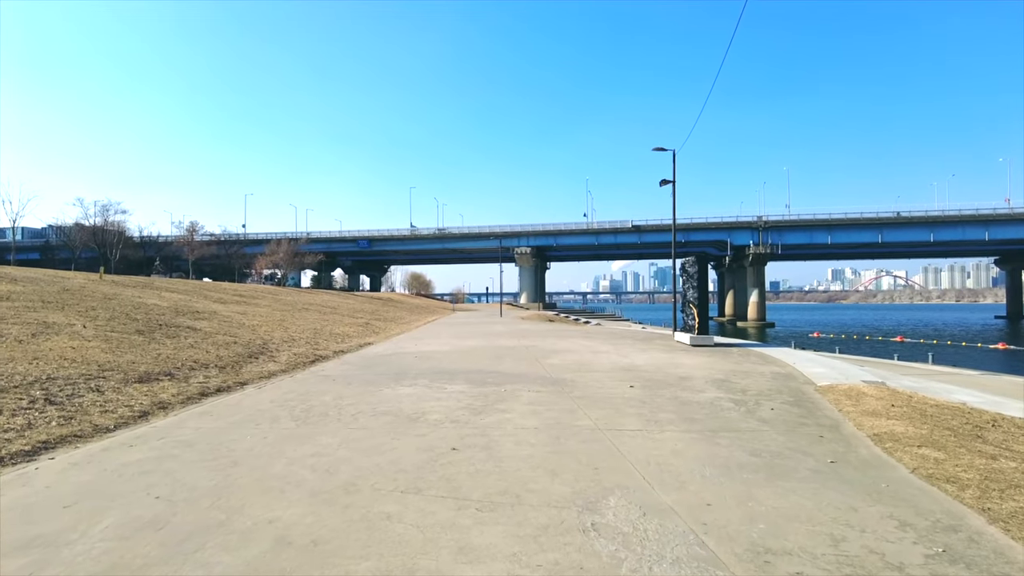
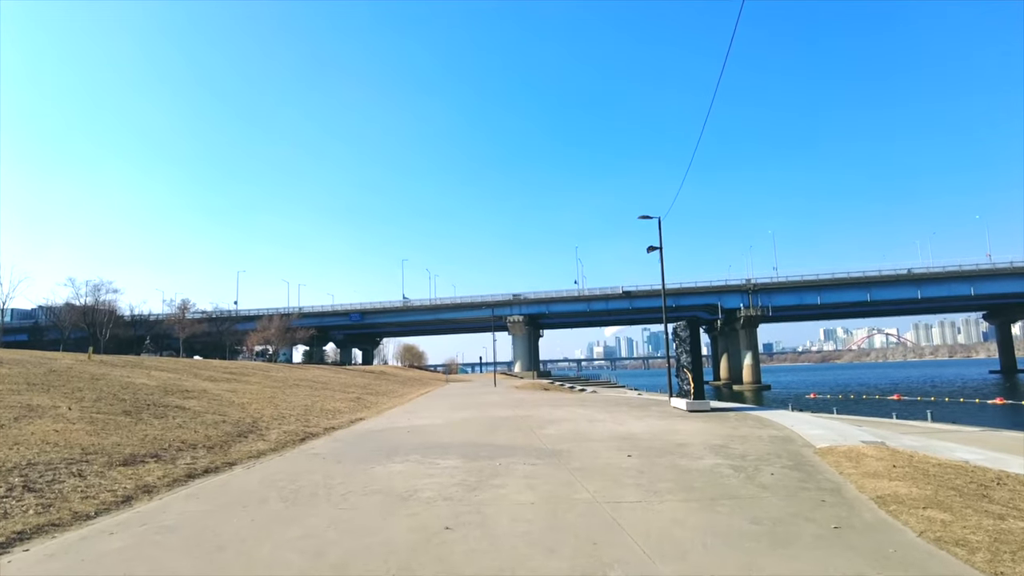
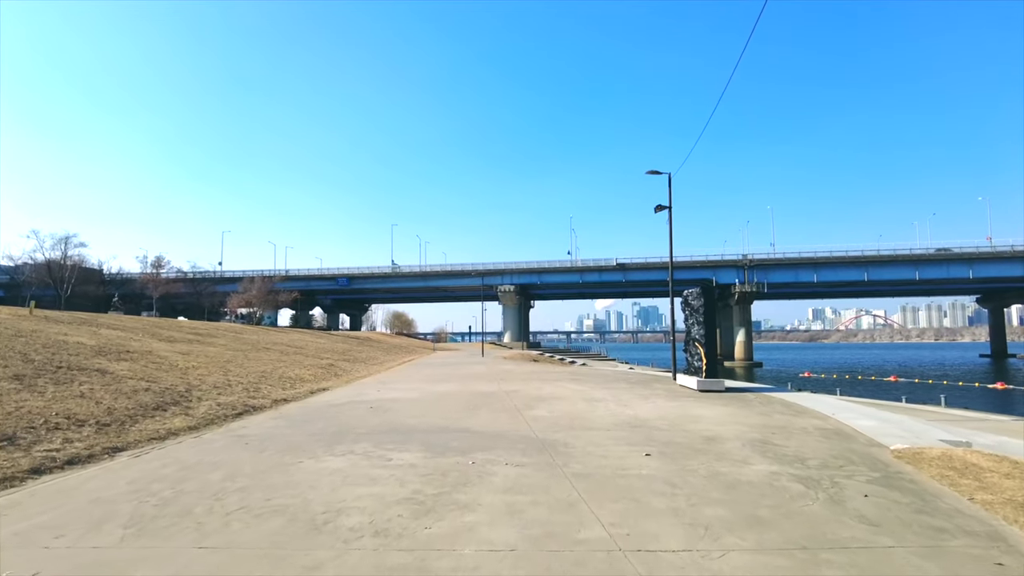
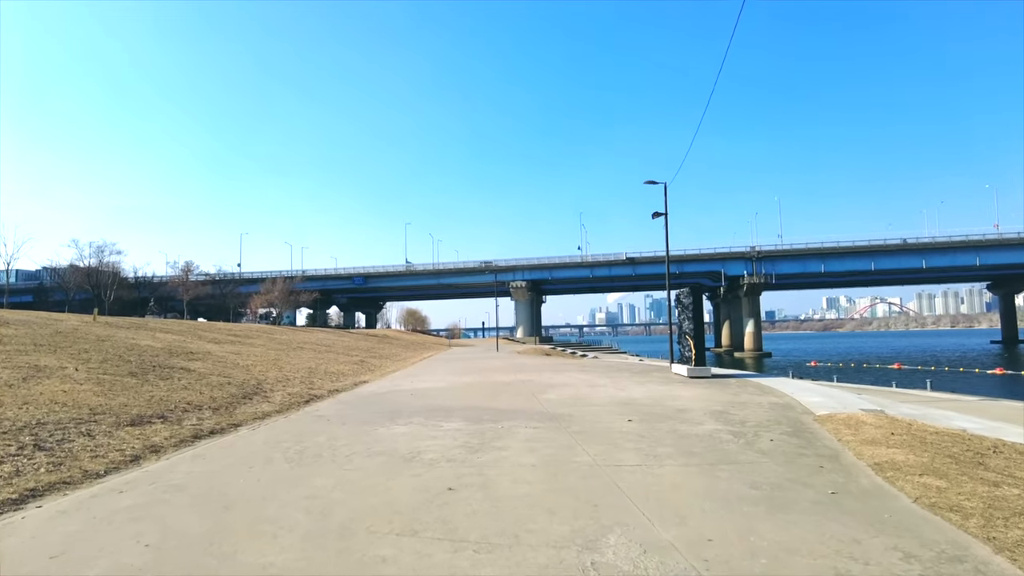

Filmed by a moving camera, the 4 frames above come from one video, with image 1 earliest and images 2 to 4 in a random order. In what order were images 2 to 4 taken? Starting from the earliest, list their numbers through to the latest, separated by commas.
4, 2, 3
